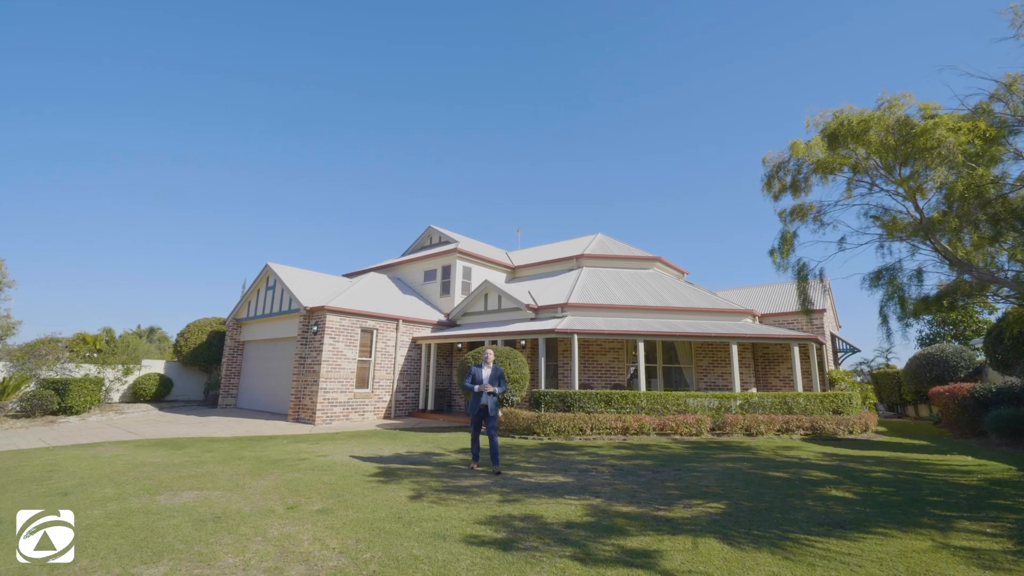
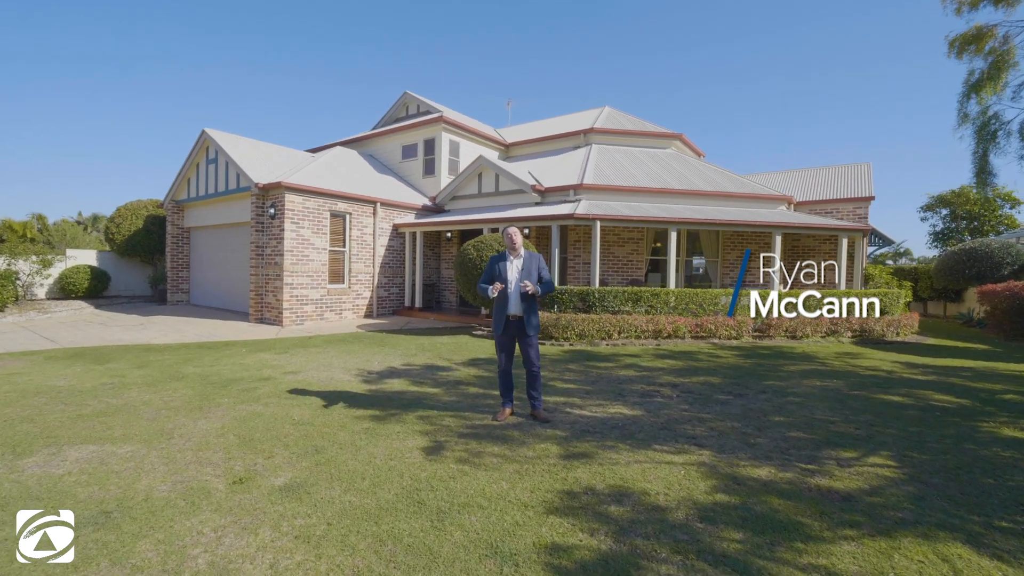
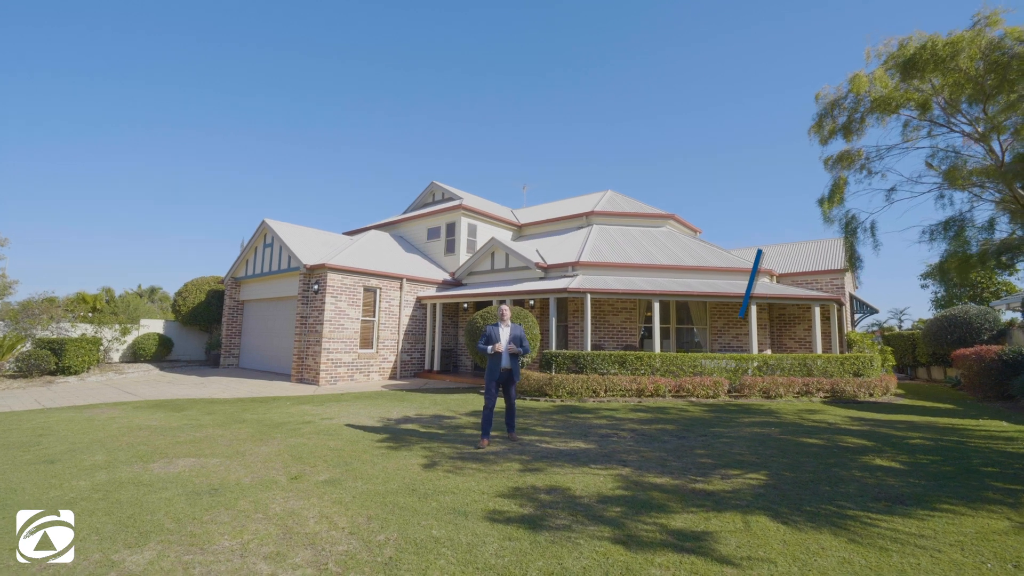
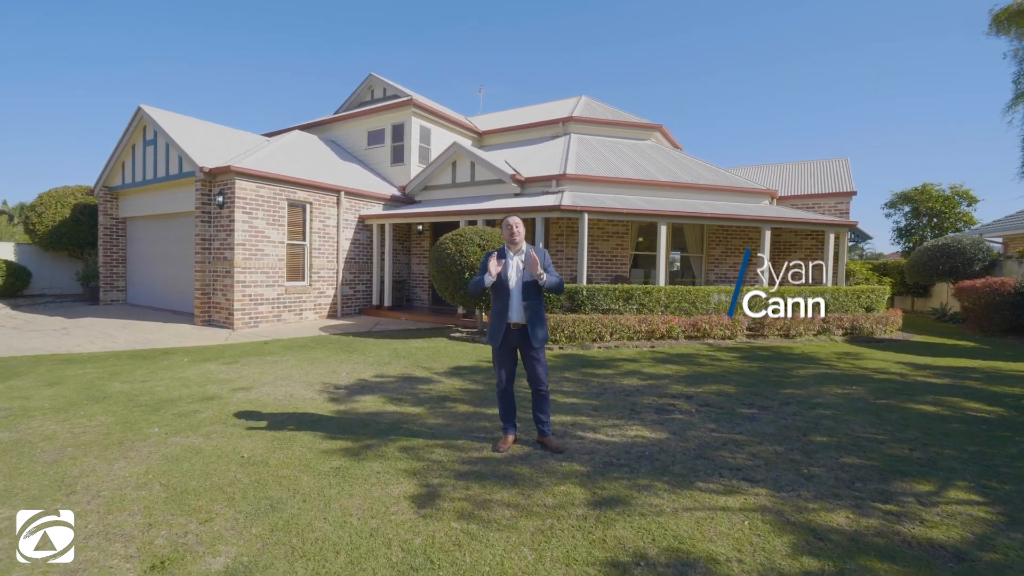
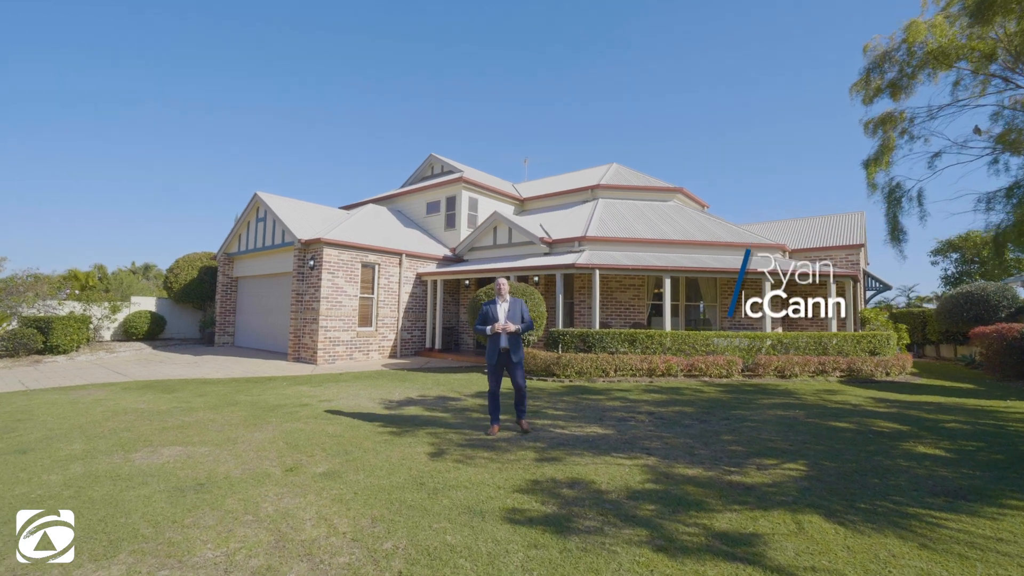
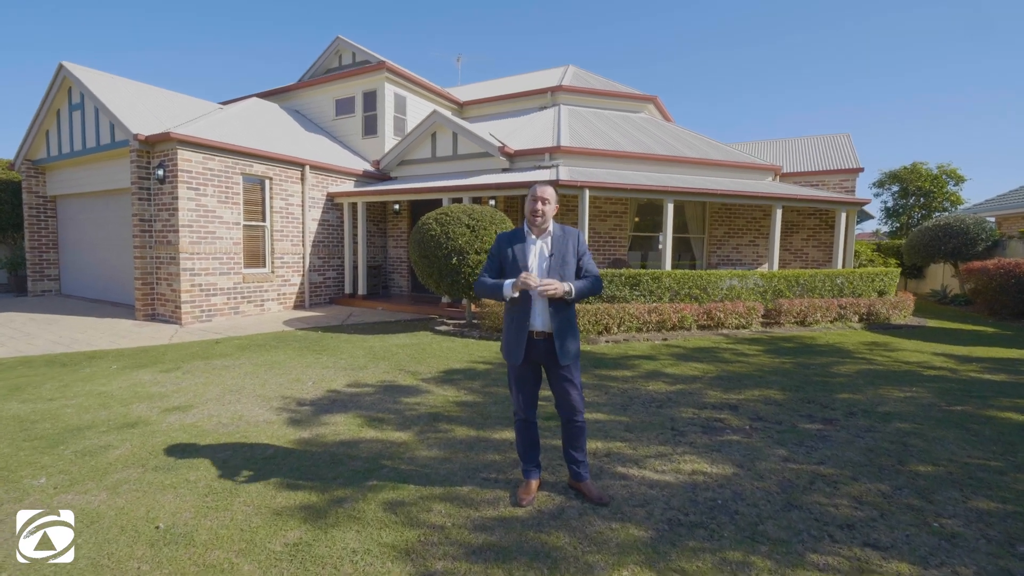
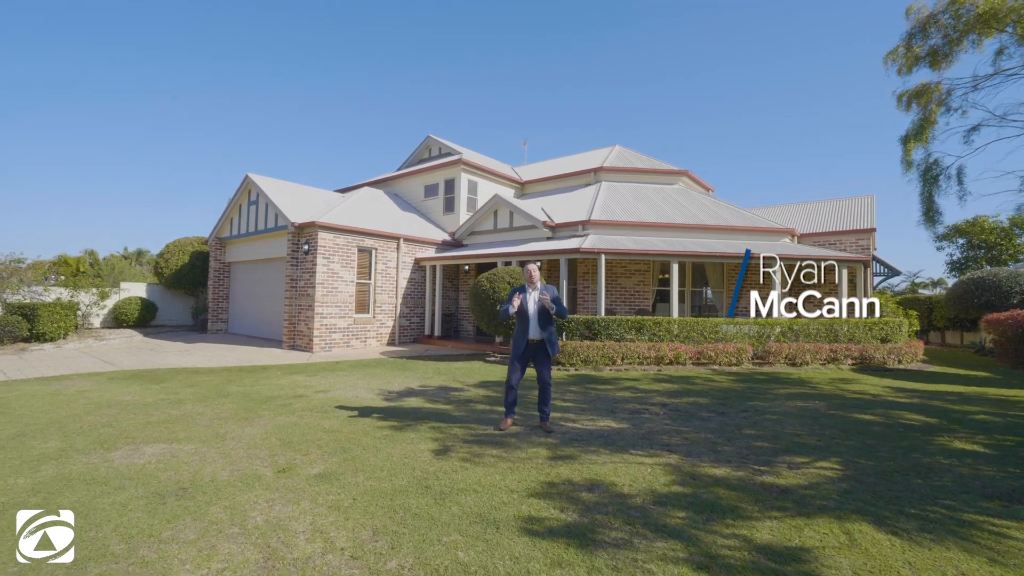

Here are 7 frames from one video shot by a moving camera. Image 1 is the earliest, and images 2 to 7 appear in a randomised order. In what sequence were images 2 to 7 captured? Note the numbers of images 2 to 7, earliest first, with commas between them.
3, 5, 7, 2, 4, 6
